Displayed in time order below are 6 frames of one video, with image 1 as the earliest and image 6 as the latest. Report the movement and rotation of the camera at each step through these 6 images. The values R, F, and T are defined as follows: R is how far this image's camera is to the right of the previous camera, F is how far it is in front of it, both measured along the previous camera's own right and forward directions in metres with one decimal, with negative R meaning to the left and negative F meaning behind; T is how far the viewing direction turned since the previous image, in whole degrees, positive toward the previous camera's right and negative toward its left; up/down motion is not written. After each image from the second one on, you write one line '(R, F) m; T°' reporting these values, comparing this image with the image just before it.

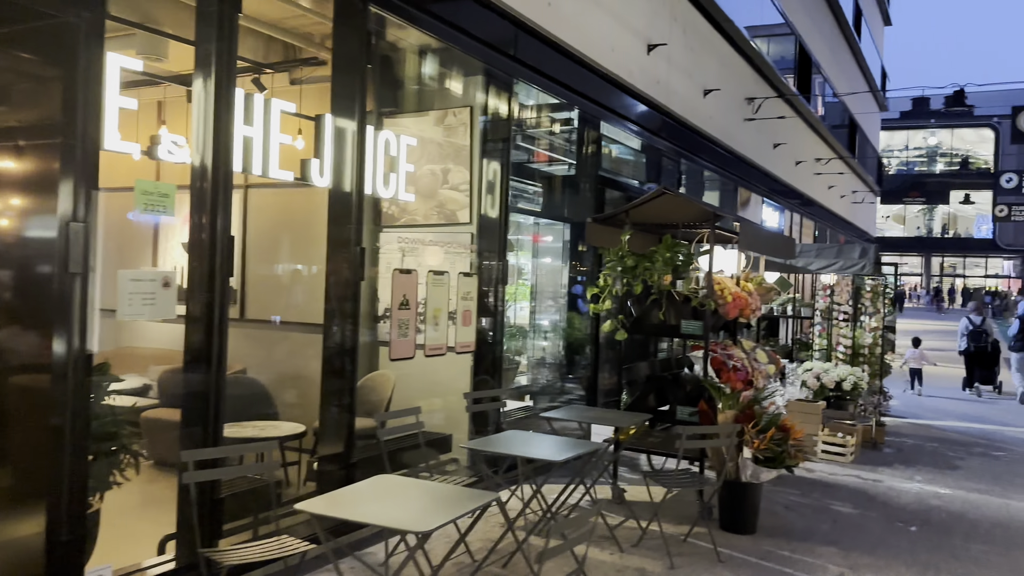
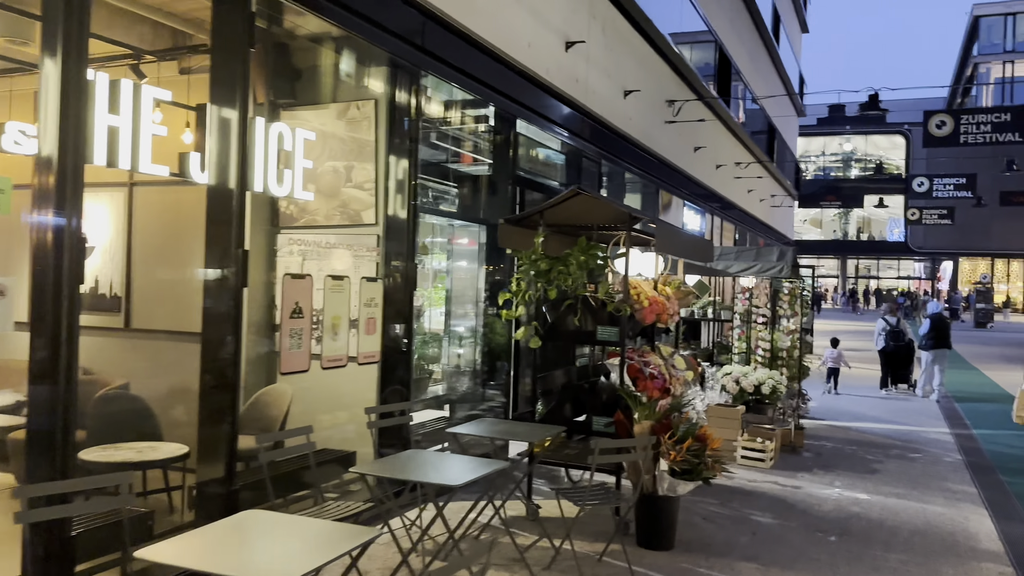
(+0.1, +0.3) m; +5°
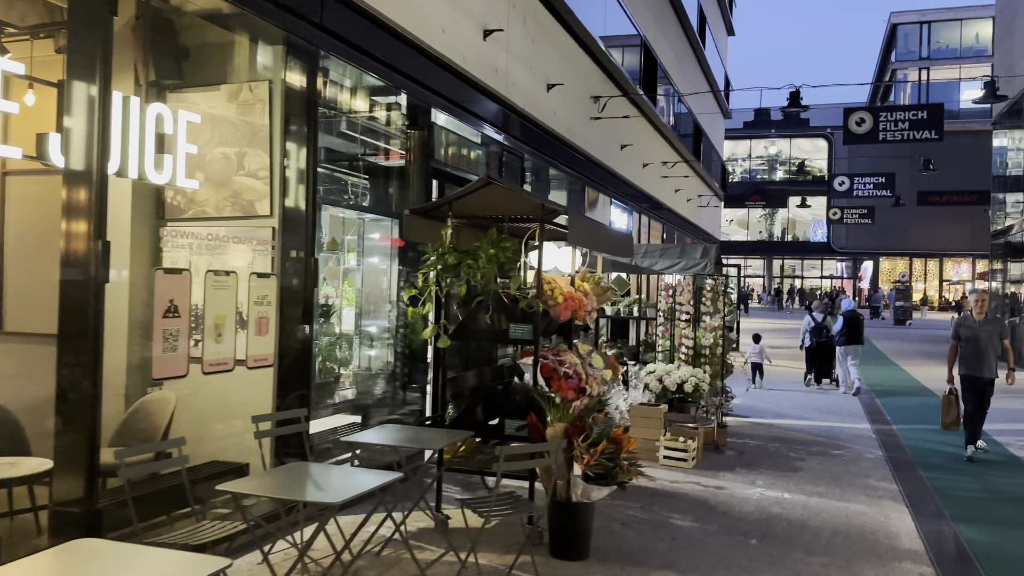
(+0.2, +0.3) m; +4°
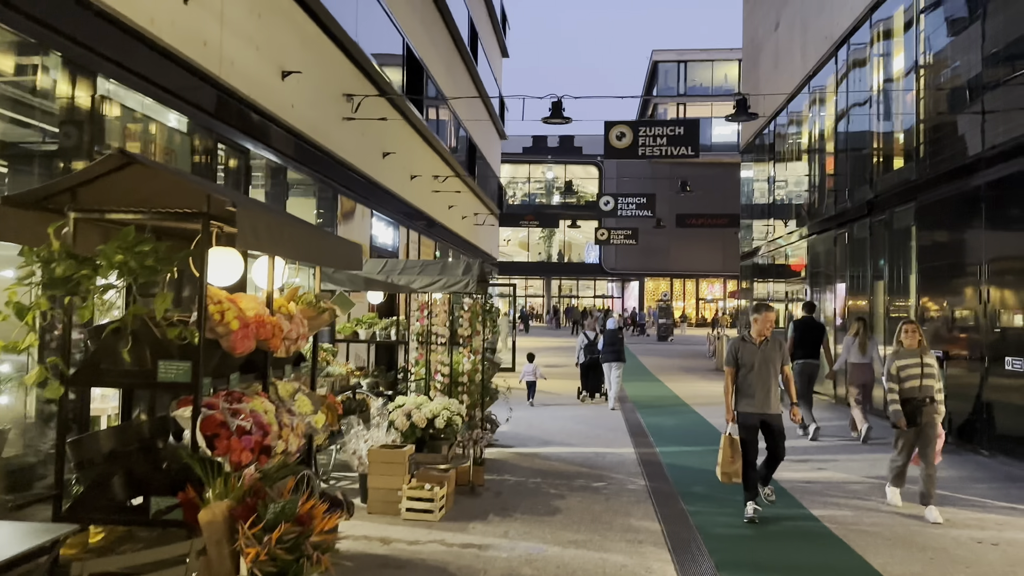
(+0.5, +1.1) m; +15°
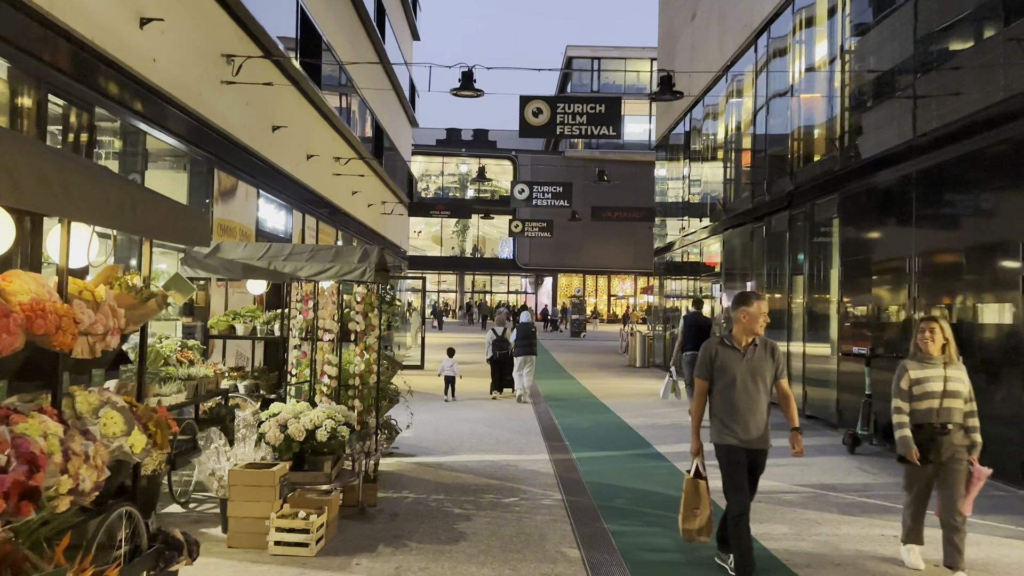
(+0.1, +0.9) m; +6°
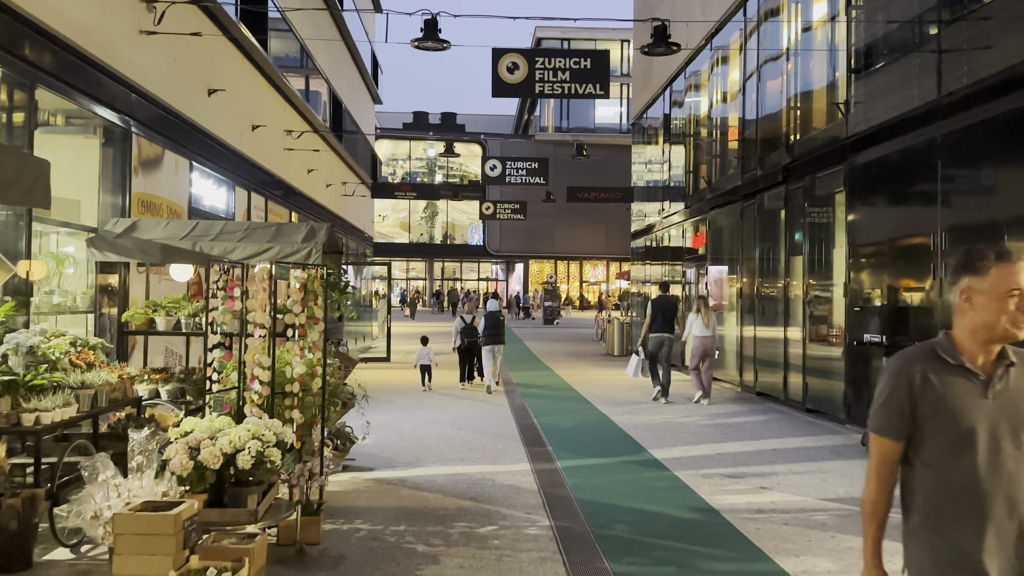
(0.0, +1.2) m; +2°
